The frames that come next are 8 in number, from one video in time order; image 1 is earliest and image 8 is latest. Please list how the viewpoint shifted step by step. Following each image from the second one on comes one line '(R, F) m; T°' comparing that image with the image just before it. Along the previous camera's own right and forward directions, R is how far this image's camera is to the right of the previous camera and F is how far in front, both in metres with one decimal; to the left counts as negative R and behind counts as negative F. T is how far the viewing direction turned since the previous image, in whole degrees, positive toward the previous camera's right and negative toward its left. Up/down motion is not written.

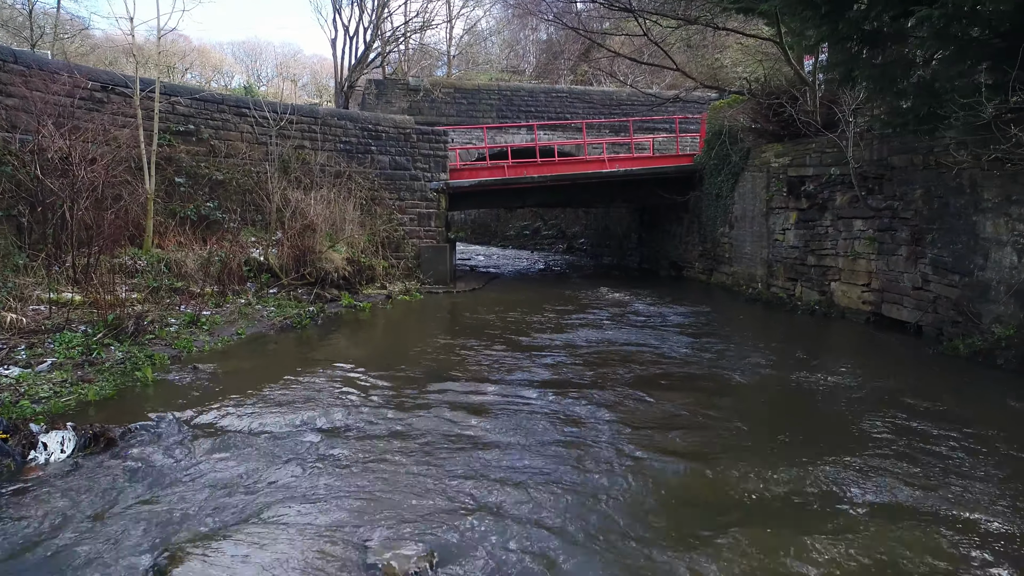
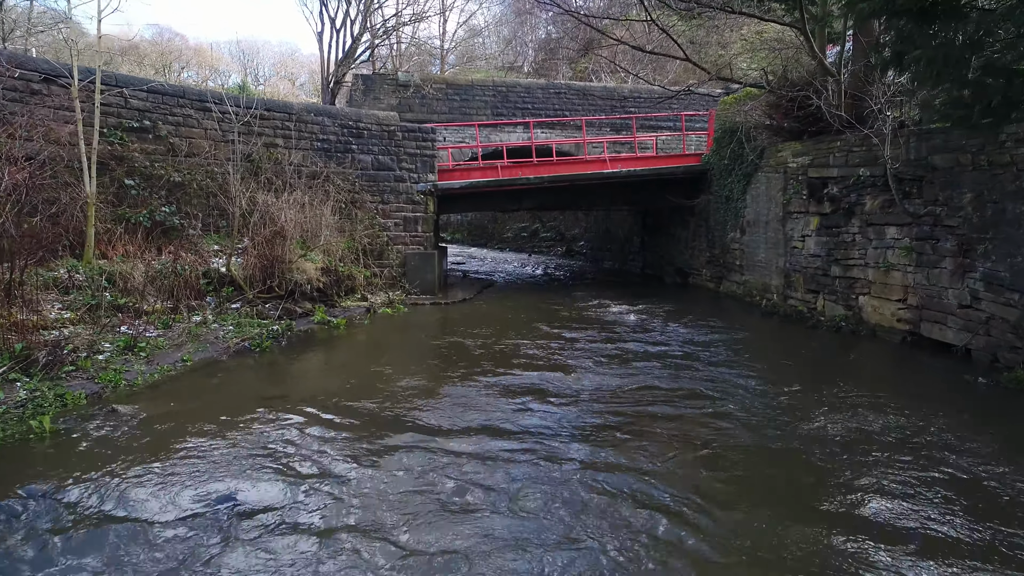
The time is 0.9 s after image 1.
(+0.1, +1.0) m; 0°
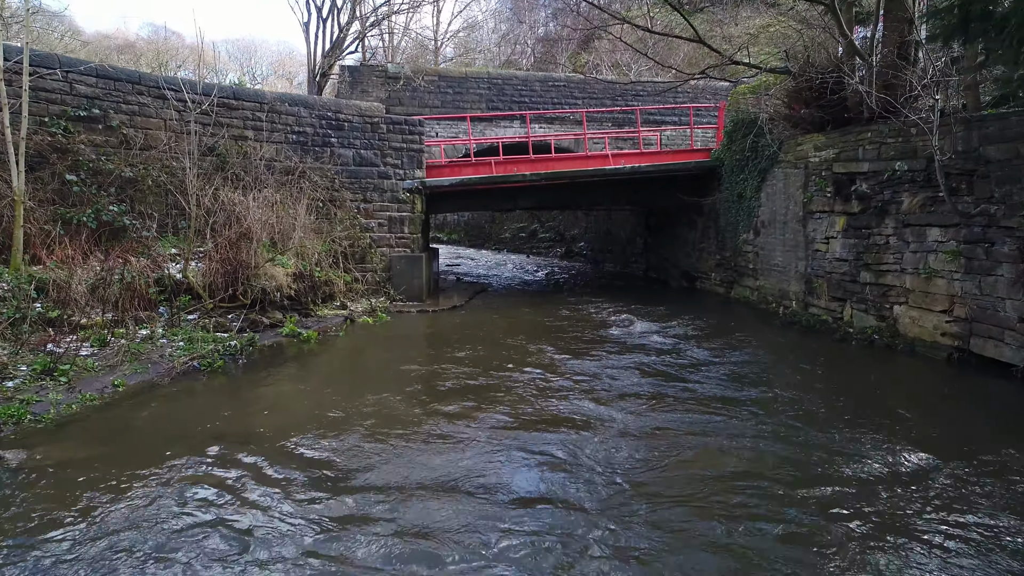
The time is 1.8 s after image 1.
(+0.1, +0.9) m; 0°
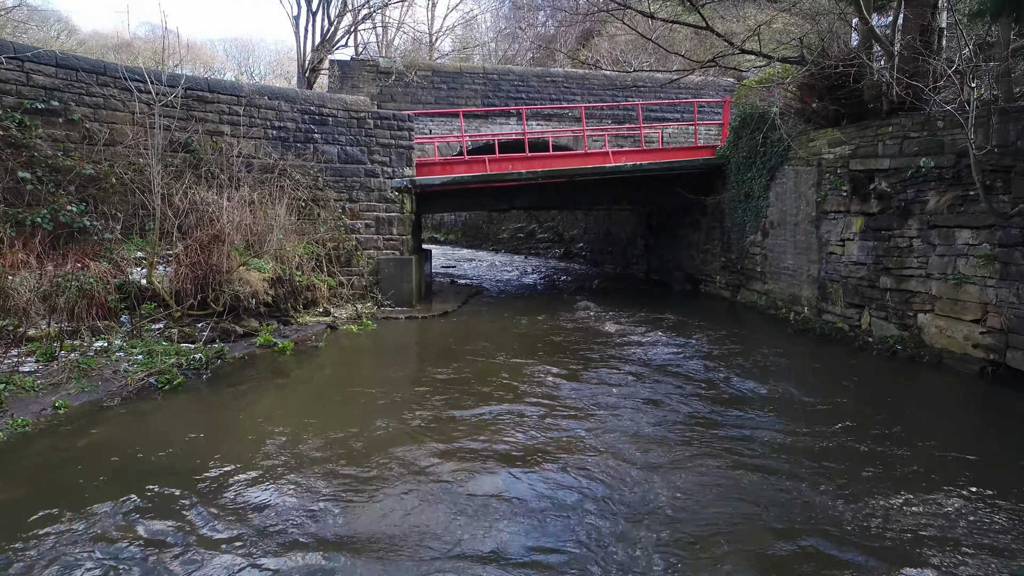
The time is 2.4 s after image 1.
(+0.1, +0.6) m; 0°
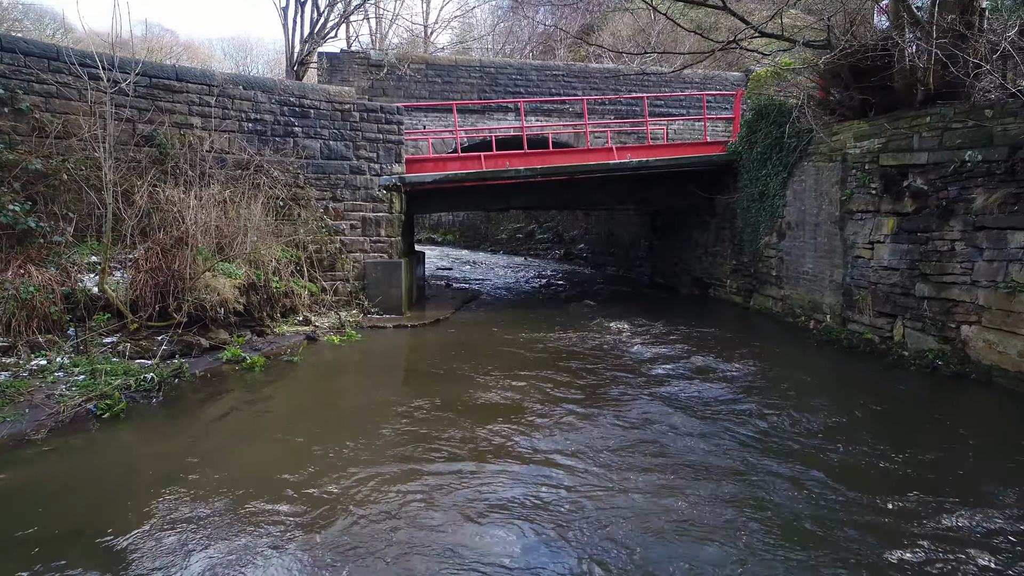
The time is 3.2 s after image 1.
(0.0, +0.7) m; 0°
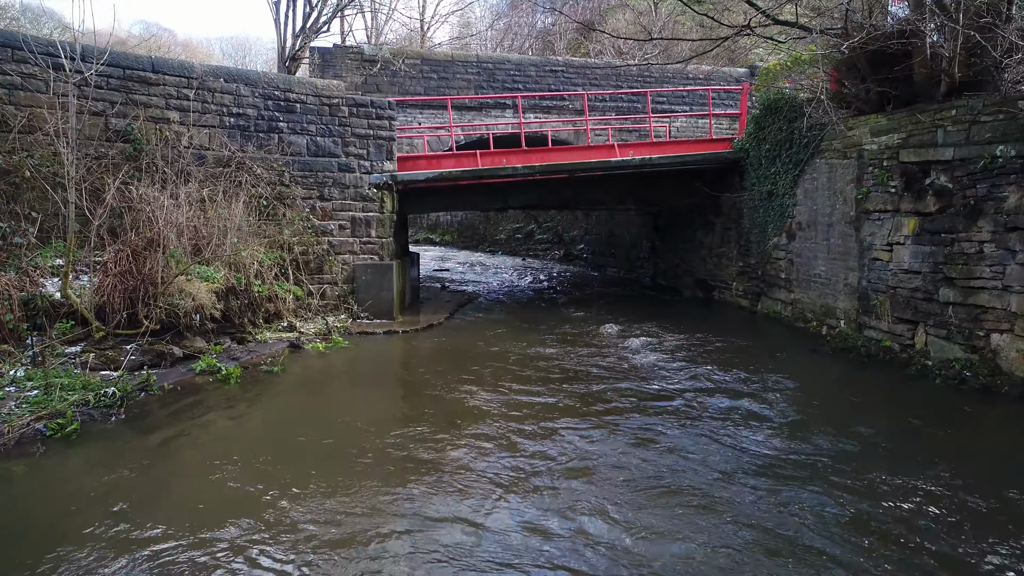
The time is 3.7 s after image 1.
(0.0, +0.4) m; 0°
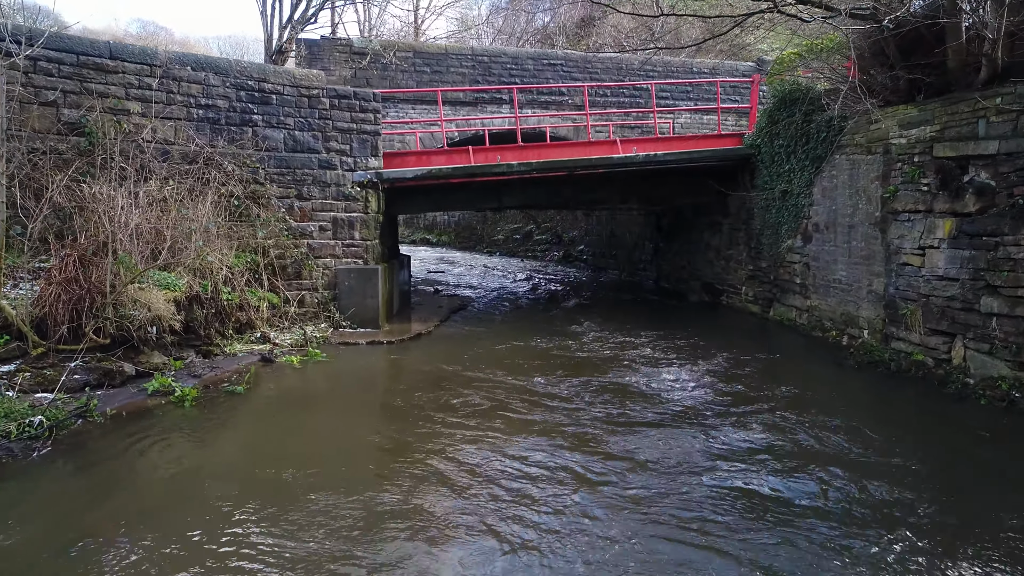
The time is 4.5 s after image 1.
(+0.1, +0.7) m; 0°
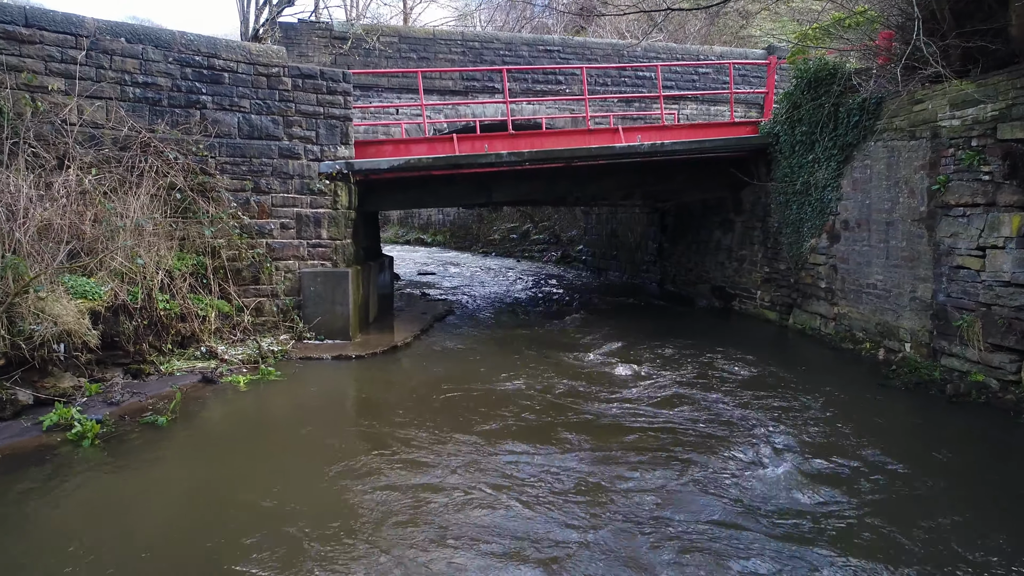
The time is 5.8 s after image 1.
(+0.1, +1.0) m; 0°
